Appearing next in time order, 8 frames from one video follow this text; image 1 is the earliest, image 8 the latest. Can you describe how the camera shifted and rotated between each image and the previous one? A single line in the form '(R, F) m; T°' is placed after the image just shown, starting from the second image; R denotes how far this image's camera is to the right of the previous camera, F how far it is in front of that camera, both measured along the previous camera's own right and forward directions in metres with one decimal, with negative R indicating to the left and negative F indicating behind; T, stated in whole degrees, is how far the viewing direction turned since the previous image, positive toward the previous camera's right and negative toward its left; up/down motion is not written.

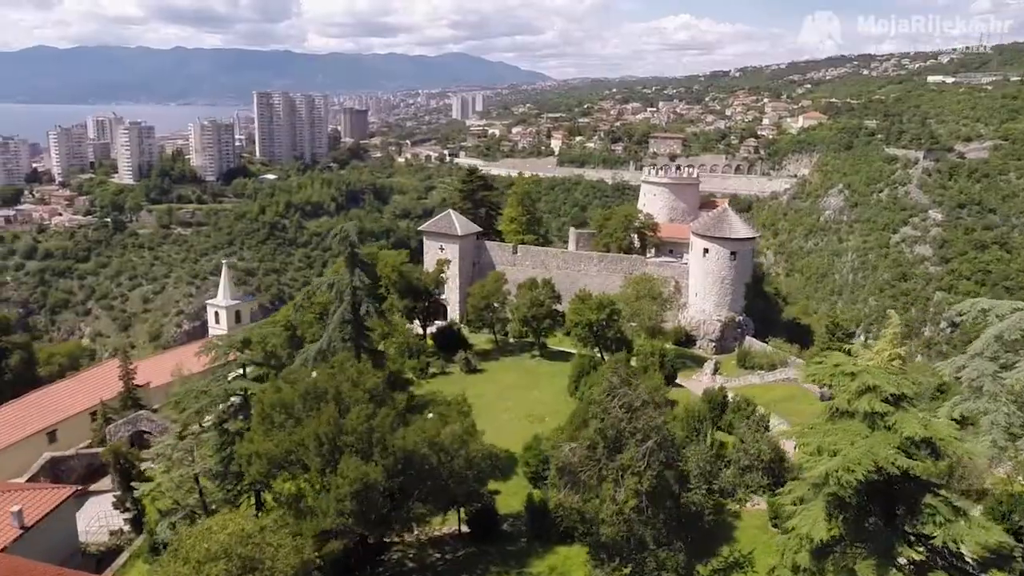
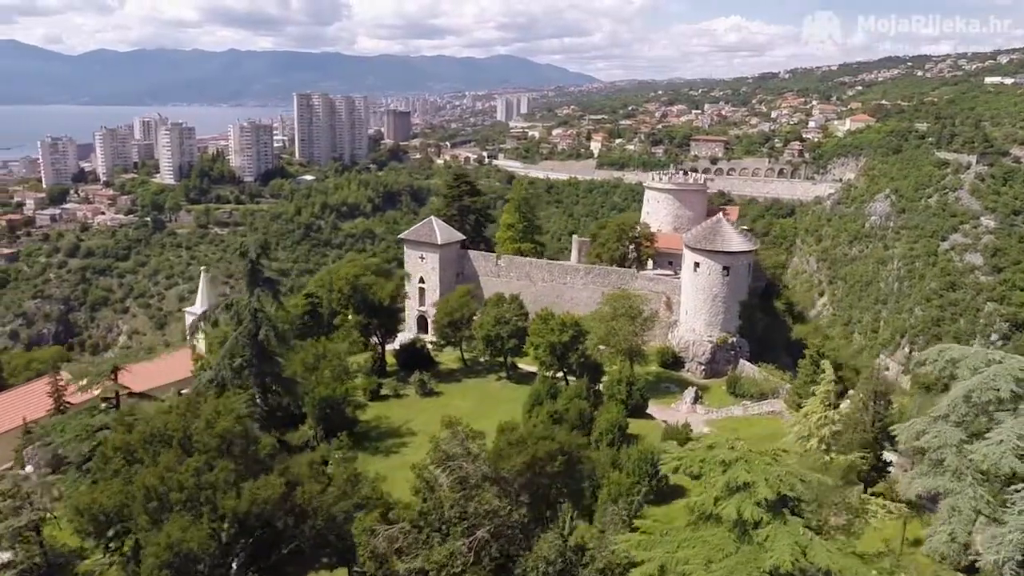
(+2.4, +2.3) m; -3°
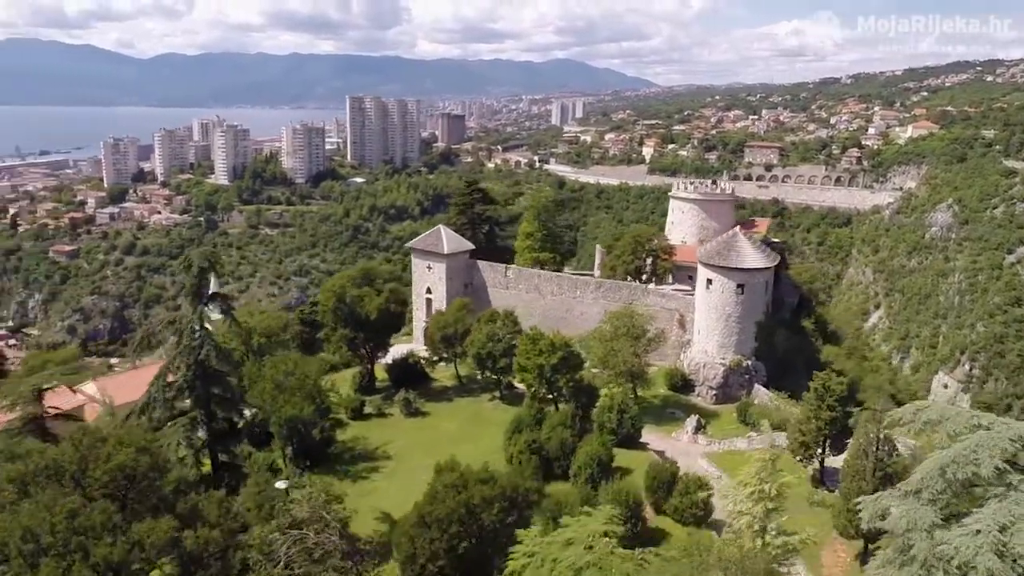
(+1.6, +1.4) m; -4°
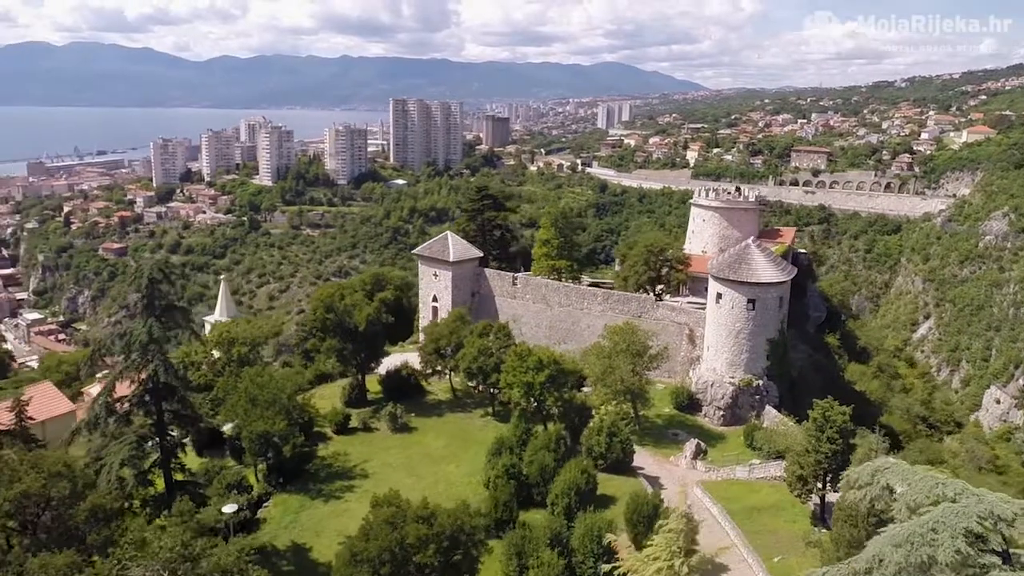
(+1.3, +1.1) m; -3°
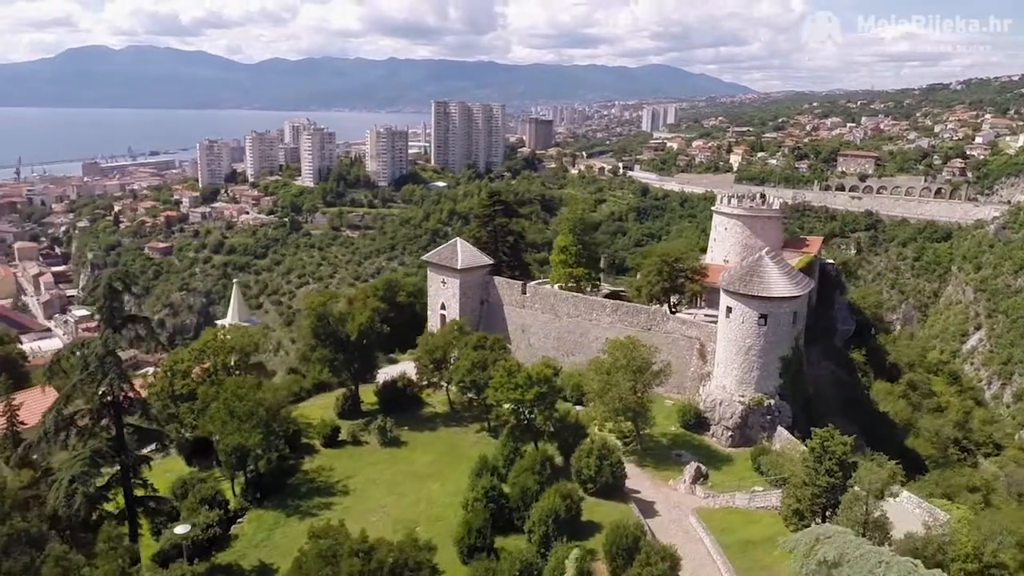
(+1.2, +0.9) m; -3°
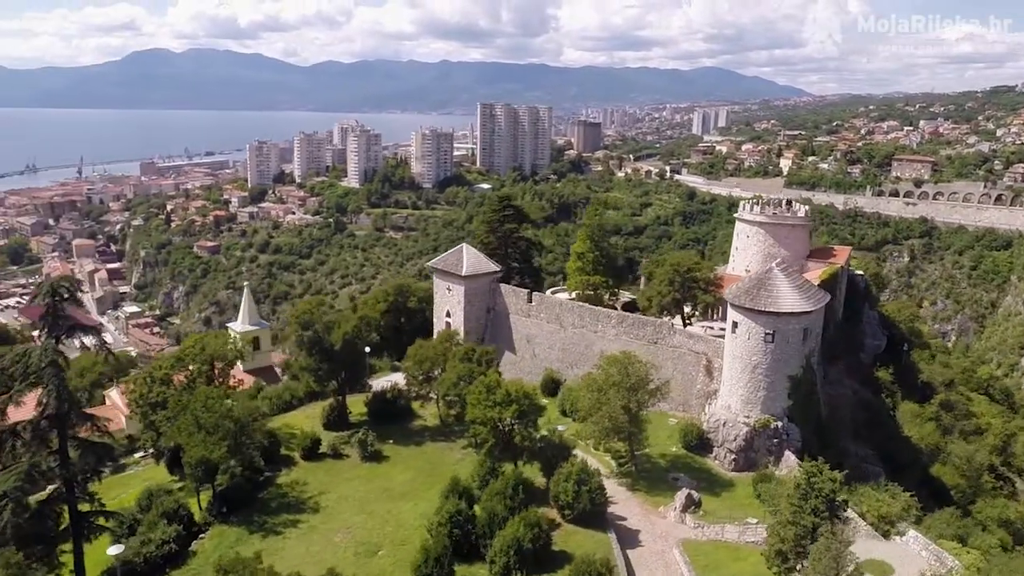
(+1.4, +1.0) m; -3°
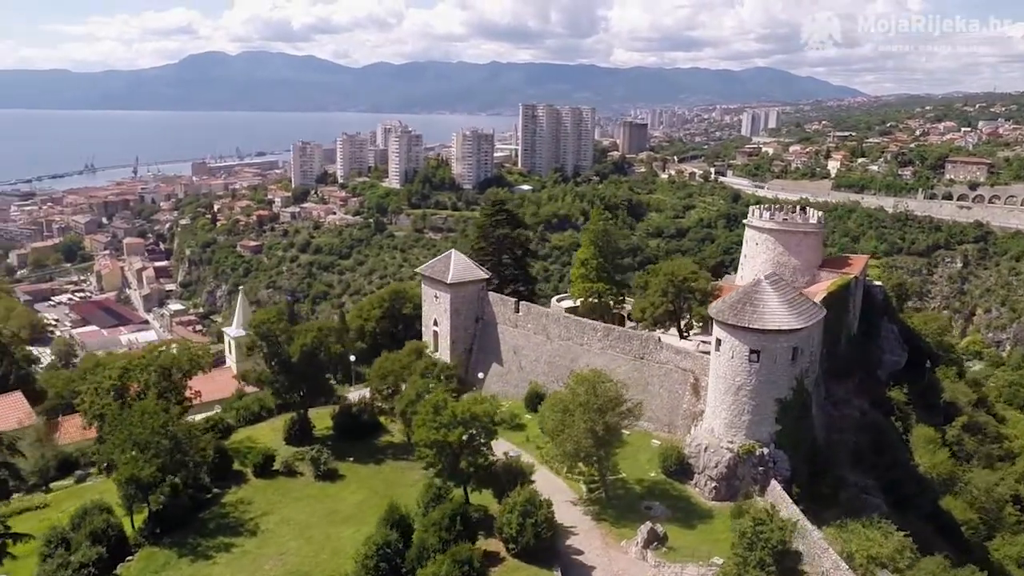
(+1.9, +1.3) m; -3°
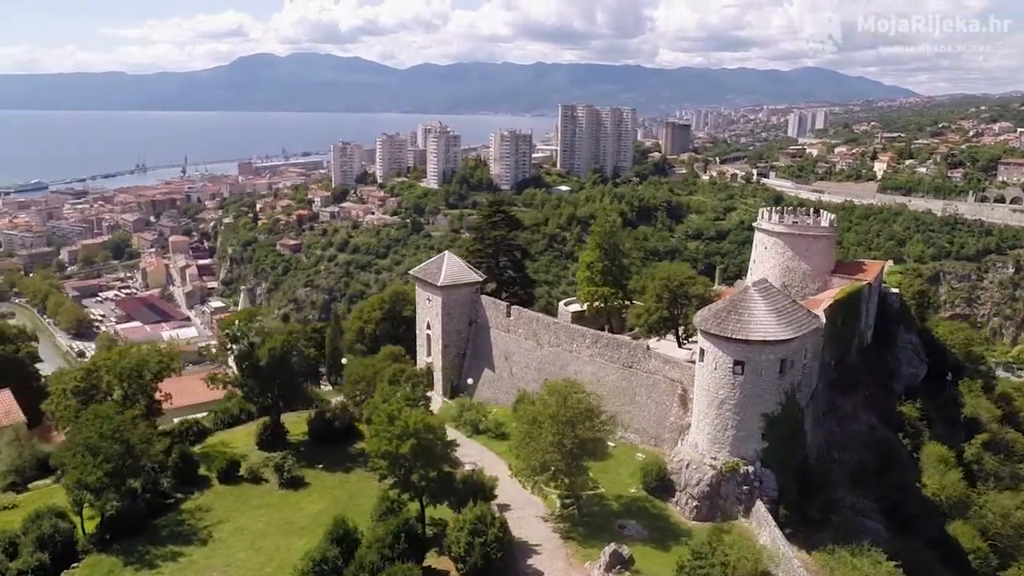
(+1.6, +0.9) m; -3°
